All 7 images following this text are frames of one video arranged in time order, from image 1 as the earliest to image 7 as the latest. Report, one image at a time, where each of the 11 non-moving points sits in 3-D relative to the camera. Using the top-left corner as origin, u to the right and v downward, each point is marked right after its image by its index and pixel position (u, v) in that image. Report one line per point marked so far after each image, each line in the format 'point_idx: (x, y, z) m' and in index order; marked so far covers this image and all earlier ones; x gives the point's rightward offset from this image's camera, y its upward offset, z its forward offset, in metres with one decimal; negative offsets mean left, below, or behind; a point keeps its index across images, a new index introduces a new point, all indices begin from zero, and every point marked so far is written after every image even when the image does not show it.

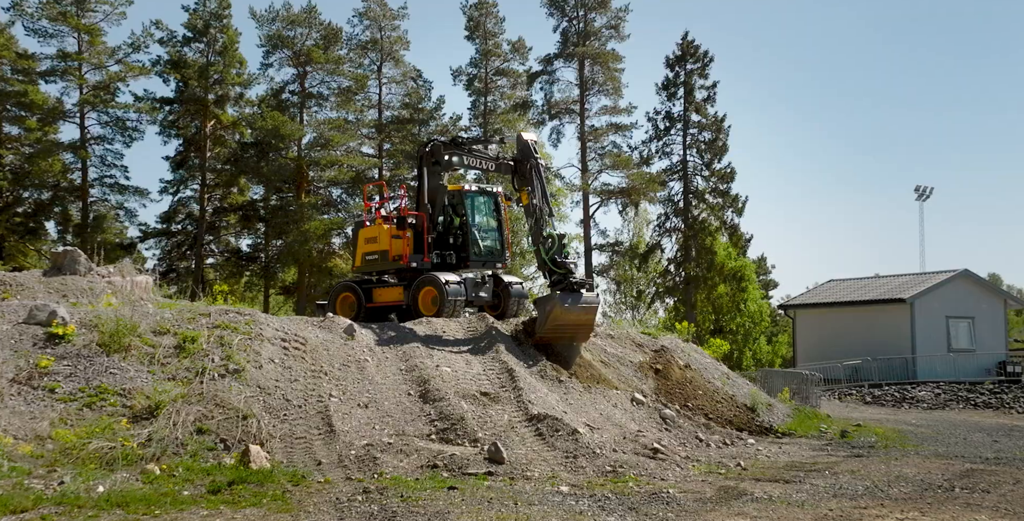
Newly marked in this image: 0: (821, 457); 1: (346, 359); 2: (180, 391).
0: (+4.3, -2.7, +13.2) m
1: (-2.1, -1.2, +12.0) m
2: (-3.4, -1.3, +9.7) m
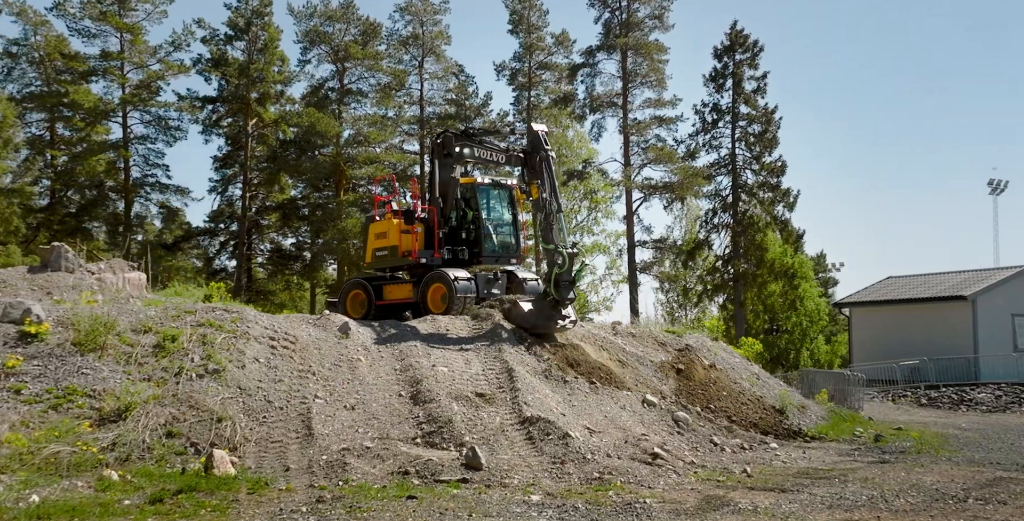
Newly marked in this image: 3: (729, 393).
0: (+4.4, -2.7, +12.5) m
1: (-2.1, -1.2, +11.6) m
2: (-3.6, -1.3, +9.5) m
3: (+3.7, -2.3, +16.3) m
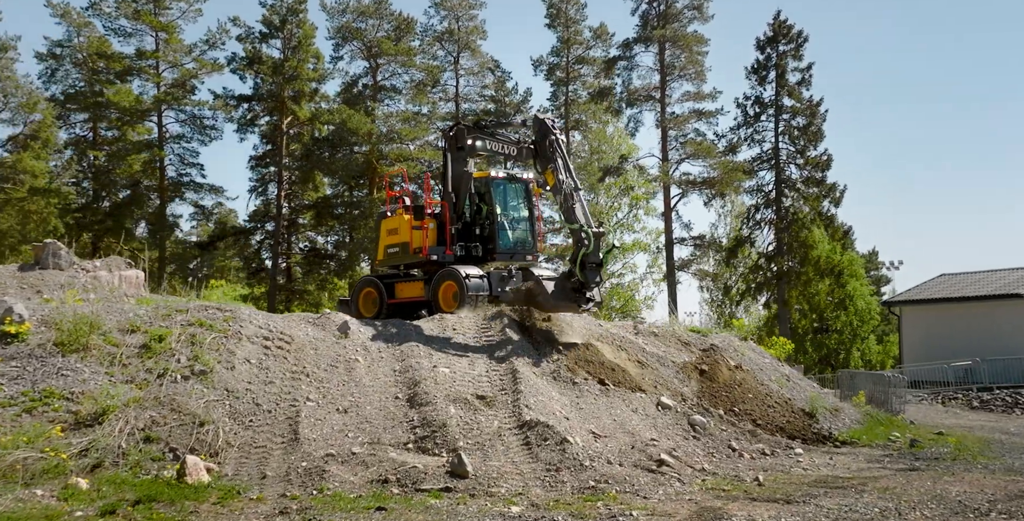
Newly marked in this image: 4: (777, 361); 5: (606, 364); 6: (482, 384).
0: (+4.4, -2.6, +11.8) m
1: (-2.1, -1.2, +11.3) m
2: (-3.7, -1.3, +9.2) m
3: (+4.0, -2.2, +15.7) m
4: (+5.0, -1.9, +17.7) m
5: (+1.3, -1.5, +13.6) m
6: (-0.4, -1.5, +11.5) m
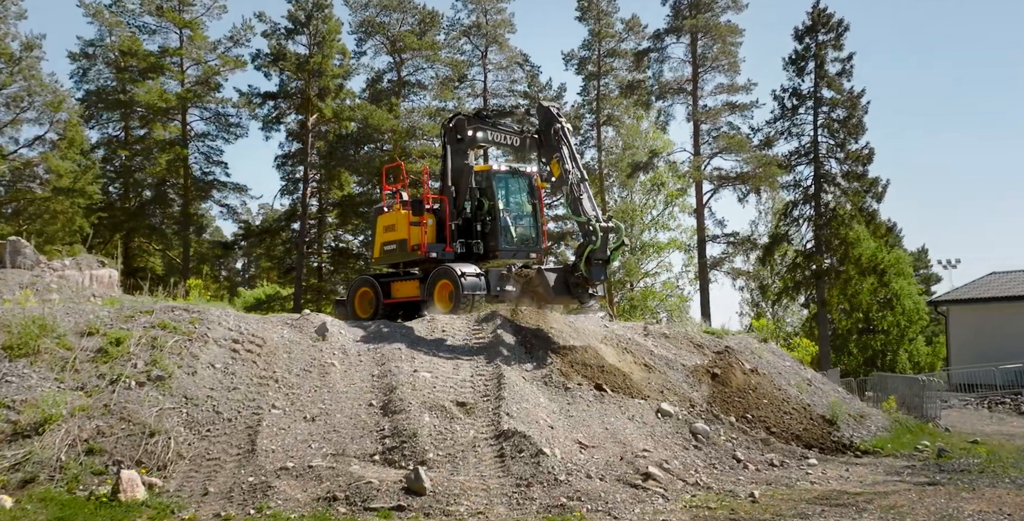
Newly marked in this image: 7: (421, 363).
0: (+4.3, -2.6, +10.9) m
1: (-2.3, -1.2, +10.8) m
2: (-4.0, -1.3, +8.8) m
3: (+4.0, -2.2, +14.8) m
4: (+5.1, -1.9, +16.8) m
5: (+1.2, -1.4, +12.9) m
6: (-0.5, -1.5, +10.9) m
7: (-1.1, -1.2, +11.3) m
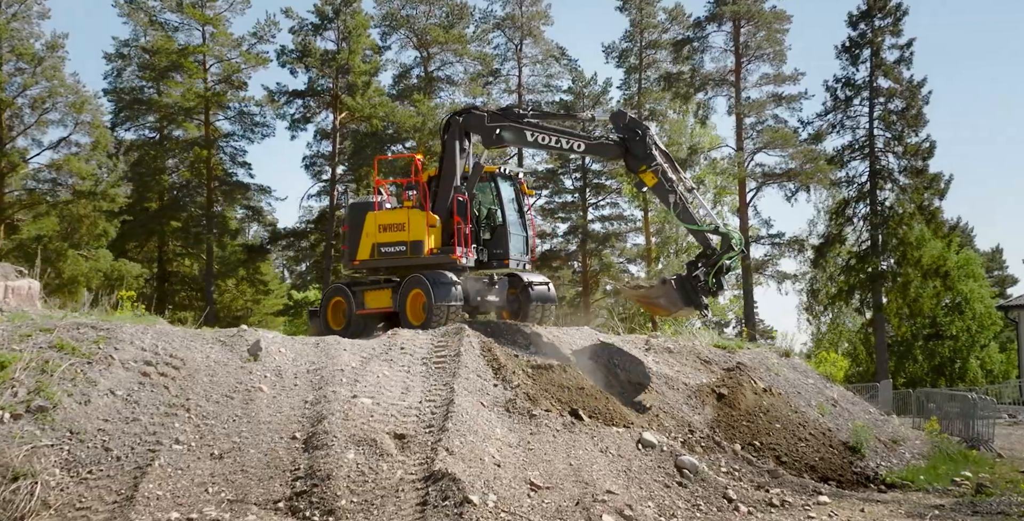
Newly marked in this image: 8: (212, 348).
0: (+3.7, -2.7, +9.3) m
1: (-2.8, -1.3, +9.6) m
2: (-4.7, -1.4, +7.7) m
3: (+3.8, -2.3, +13.2) m
4: (+5.0, -2.0, +15.1) m
5: (+0.8, -1.5, +11.5) m
6: (-1.1, -1.6, +9.6) m
7: (-1.6, -1.3, +10.1) m
8: (-3.2, -0.9, +10.2) m
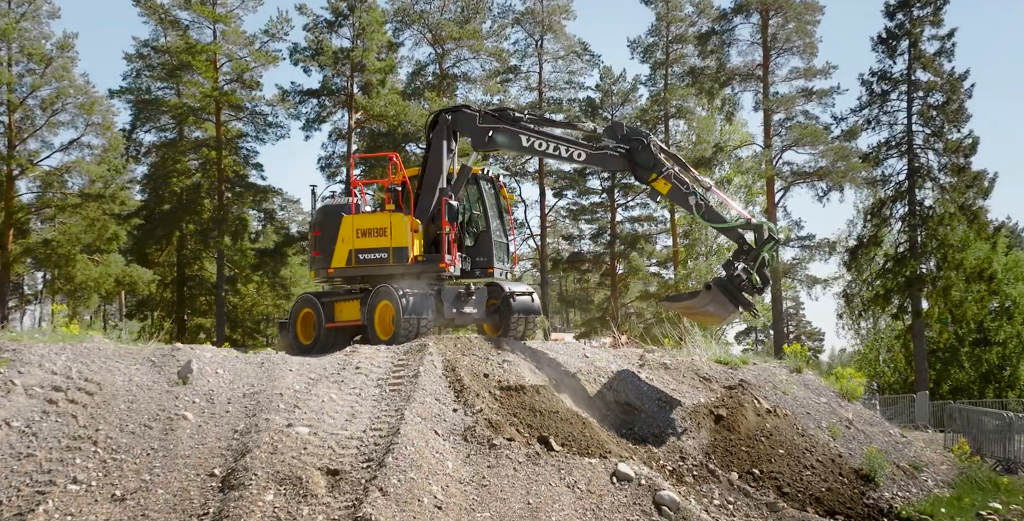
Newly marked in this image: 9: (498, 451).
0: (+3.3, -2.9, +8.0) m
1: (-3.3, -1.4, +8.7) m
2: (-5.2, -1.6, +6.9) m
3: (+3.5, -2.4, +12.0) m
4: (+4.8, -2.1, +13.9) m
5: (+0.5, -1.7, +10.4) m
6: (-1.5, -1.7, +8.6) m
7: (-2.0, -1.5, +9.1) m
8: (-3.6, -1.1, +9.3) m
9: (-0.1, -1.9, +9.3) m
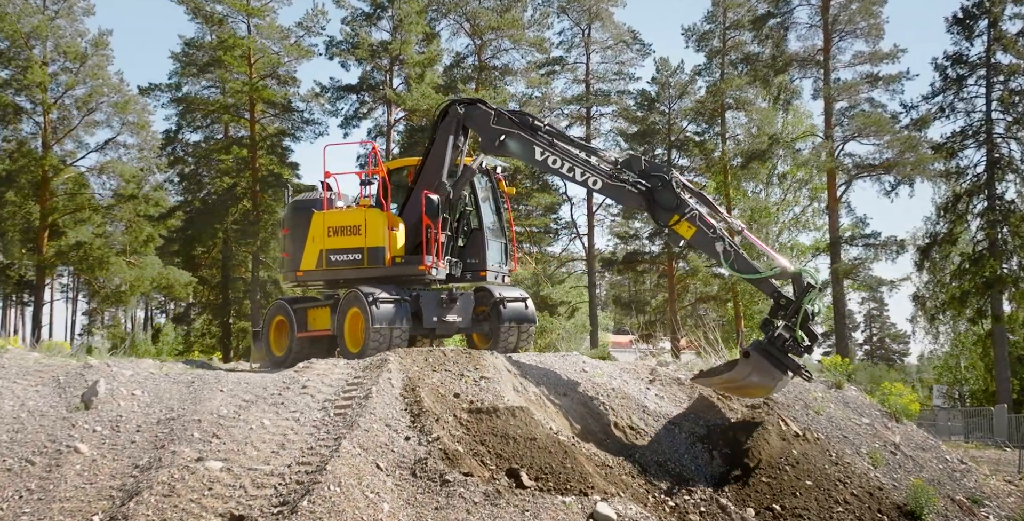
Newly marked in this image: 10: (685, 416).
0: (+2.8, -2.9, +6.4) m
1: (-3.7, -1.5, +7.5) m
2: (-5.8, -1.6, +5.9) m
3: (+3.3, -2.4, +10.2) m
4: (+4.8, -2.1, +12.0) m
5: (+0.2, -1.7, +8.9) m
6: (-2.0, -1.8, +7.3) m
7: (-2.4, -1.5, +7.8) m
8: (-4.0, -1.1, +8.1) m
9: (-0.5, -1.9, +7.9) m
10: (+2.0, -1.8, +10.9) m
